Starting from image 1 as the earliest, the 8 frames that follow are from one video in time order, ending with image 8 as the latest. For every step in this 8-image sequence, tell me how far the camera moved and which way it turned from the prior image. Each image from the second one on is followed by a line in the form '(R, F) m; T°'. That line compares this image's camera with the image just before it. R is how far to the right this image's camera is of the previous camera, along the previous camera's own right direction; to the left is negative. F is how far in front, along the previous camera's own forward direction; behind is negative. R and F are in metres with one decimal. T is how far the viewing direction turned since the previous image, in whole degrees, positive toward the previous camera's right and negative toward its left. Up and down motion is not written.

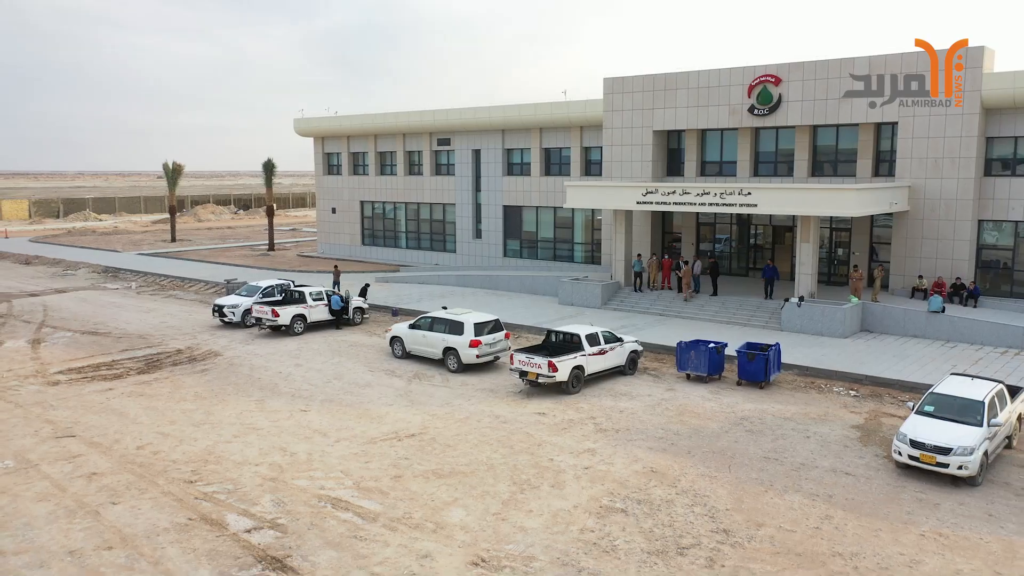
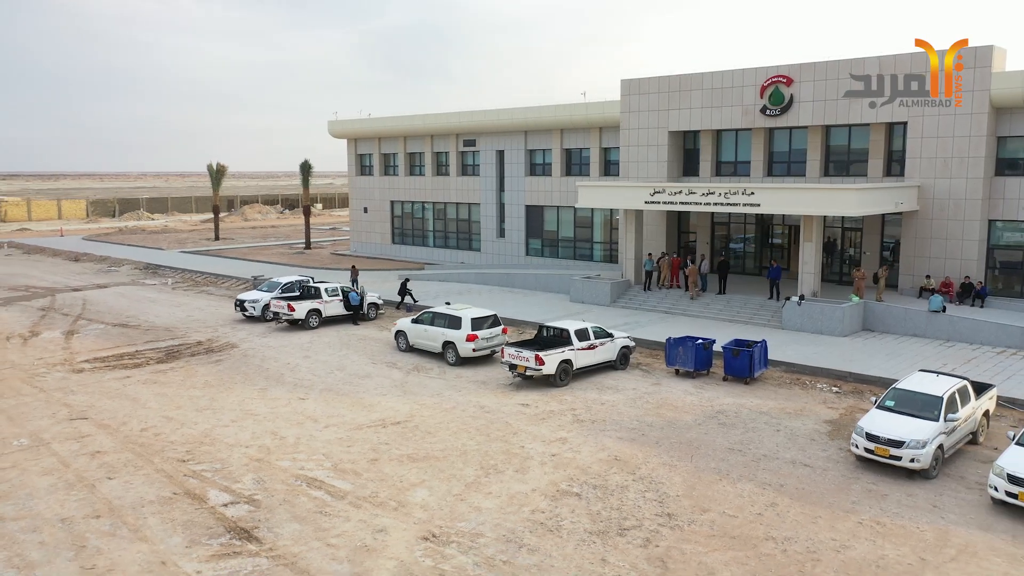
(+1.5, -0.7) m; -4°
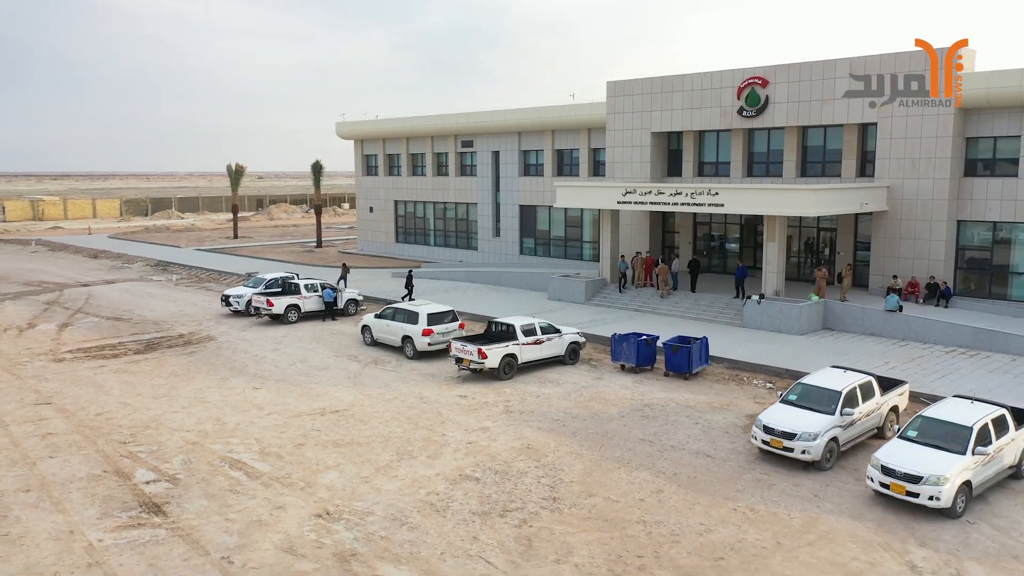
(+2.3, -0.7) m; -3°
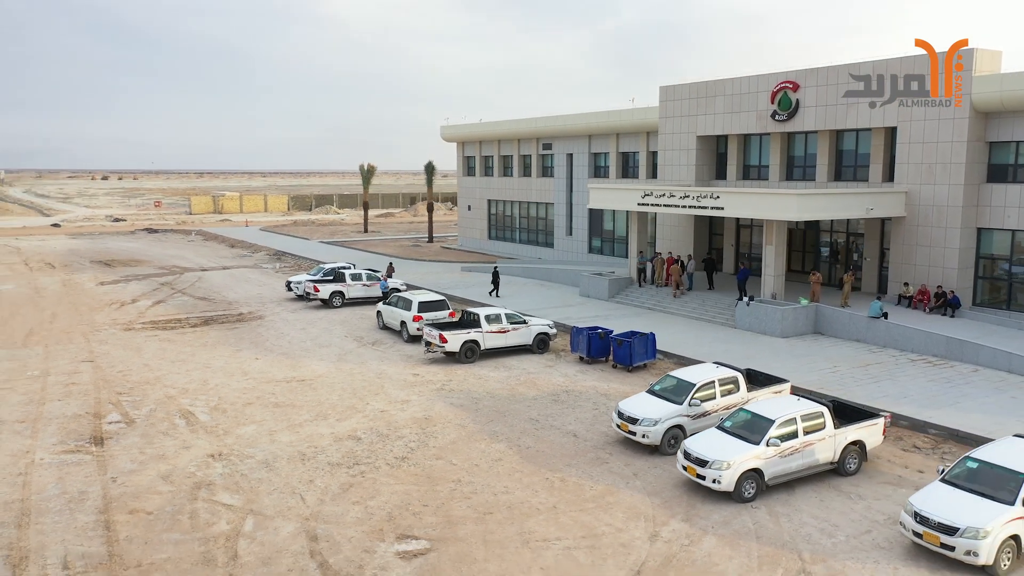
(+5.8, -1.5) m; -12°
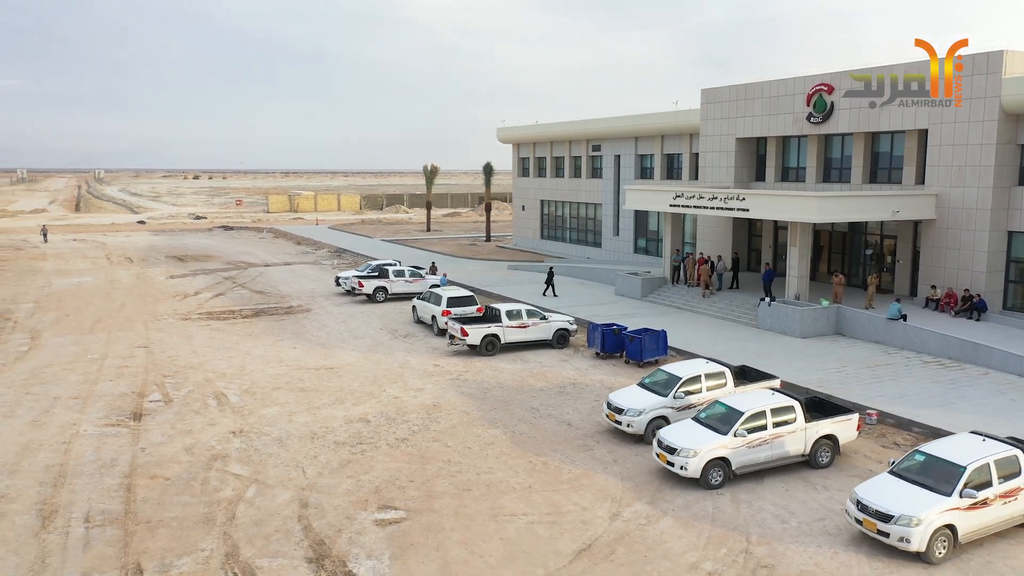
(+1.7, -1.0) m; -5°
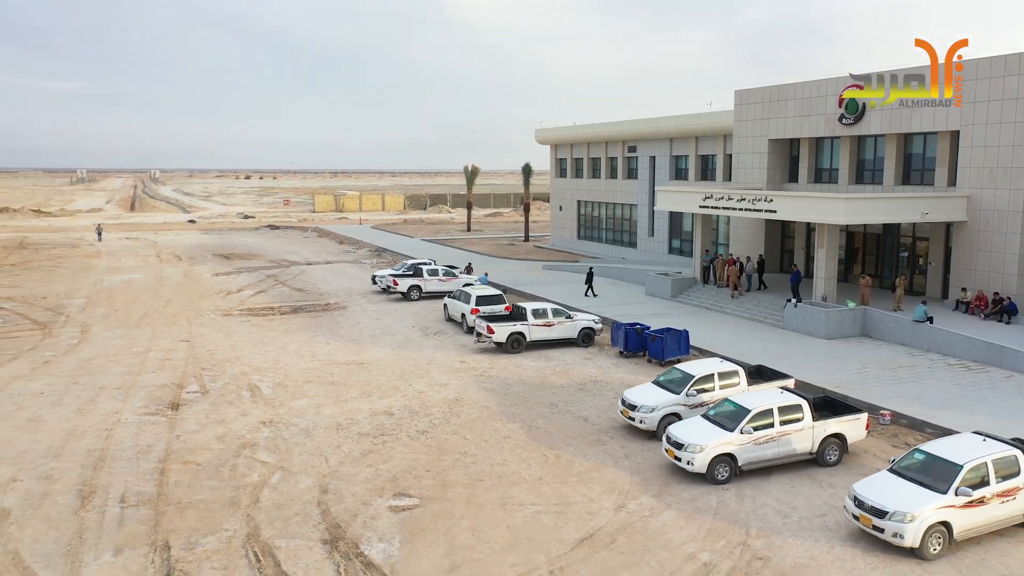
(+0.6, -0.5) m; -3°
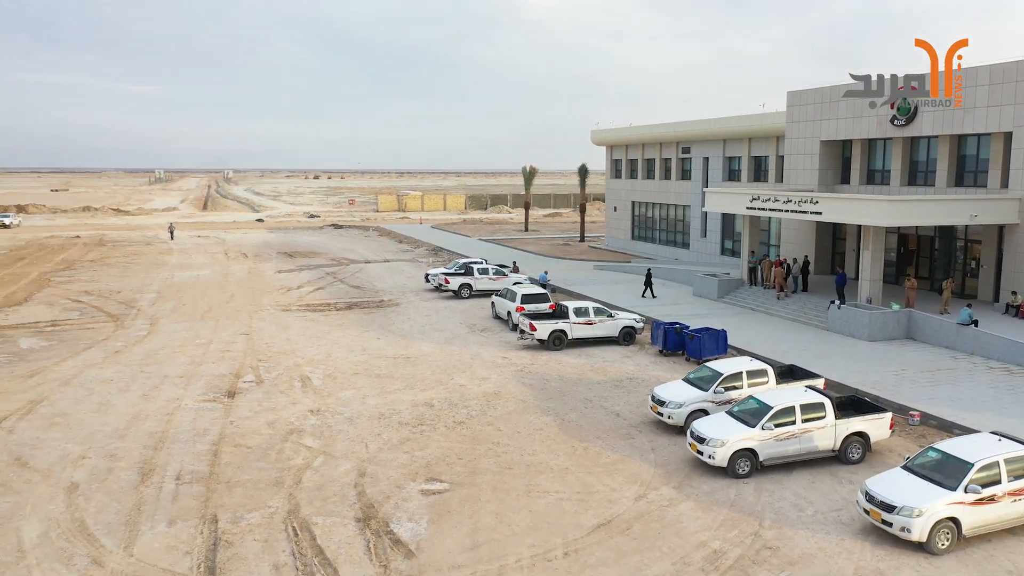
(+0.6, -0.7) m; -4°
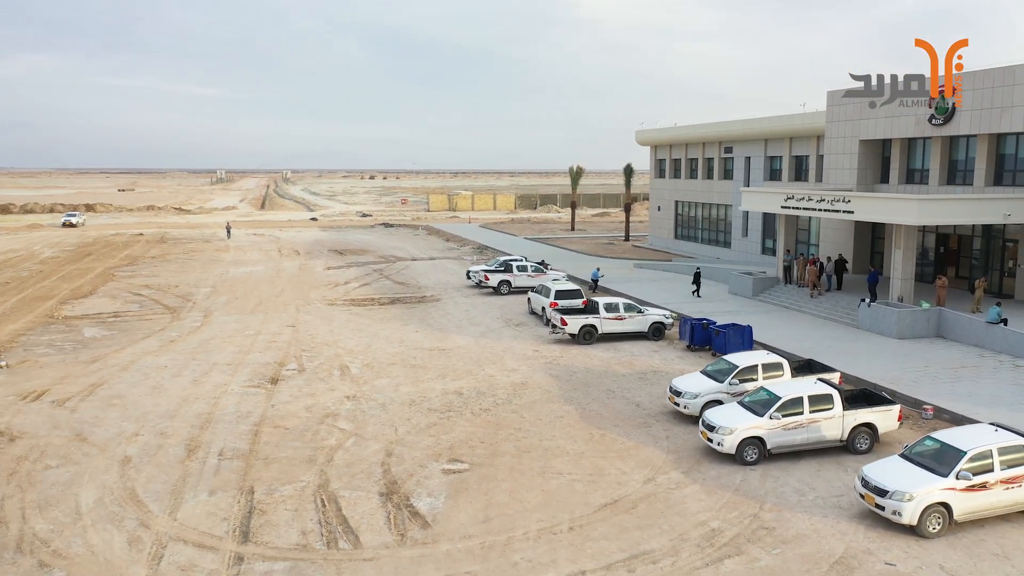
(+0.7, -0.9) m; -4°
